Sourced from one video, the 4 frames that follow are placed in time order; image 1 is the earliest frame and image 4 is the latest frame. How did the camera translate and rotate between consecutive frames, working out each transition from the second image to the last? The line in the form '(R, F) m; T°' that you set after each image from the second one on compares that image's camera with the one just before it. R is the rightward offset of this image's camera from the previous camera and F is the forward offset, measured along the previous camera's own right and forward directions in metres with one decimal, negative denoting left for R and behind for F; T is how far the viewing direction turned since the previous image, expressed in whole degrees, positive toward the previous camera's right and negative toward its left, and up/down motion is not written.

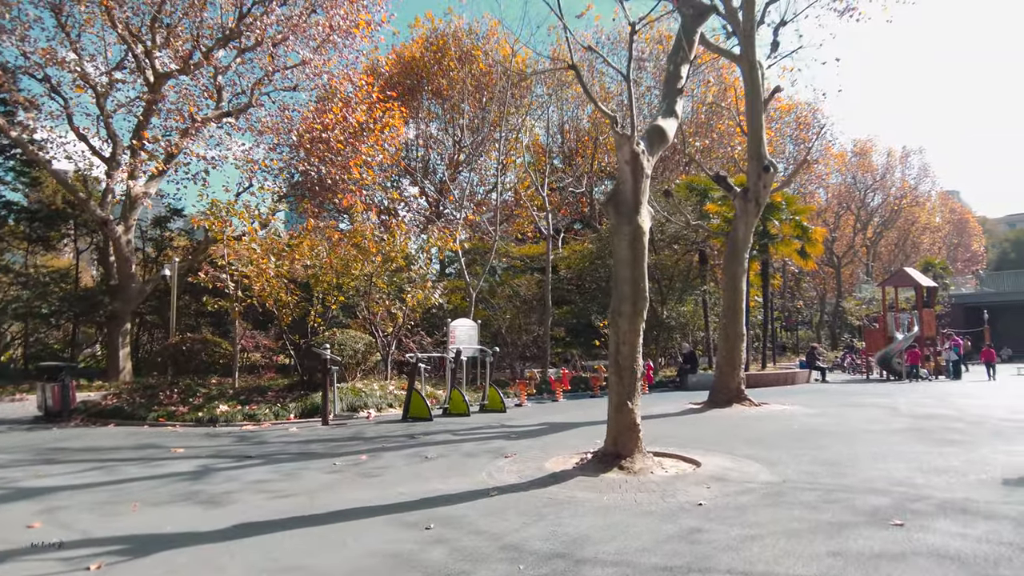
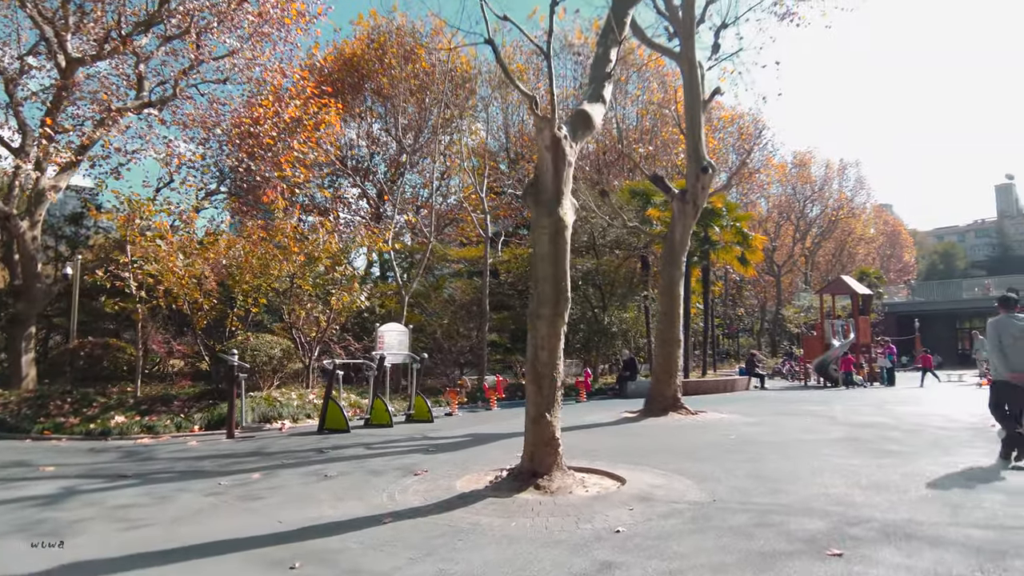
(+0.4, +0.7) m; +4°
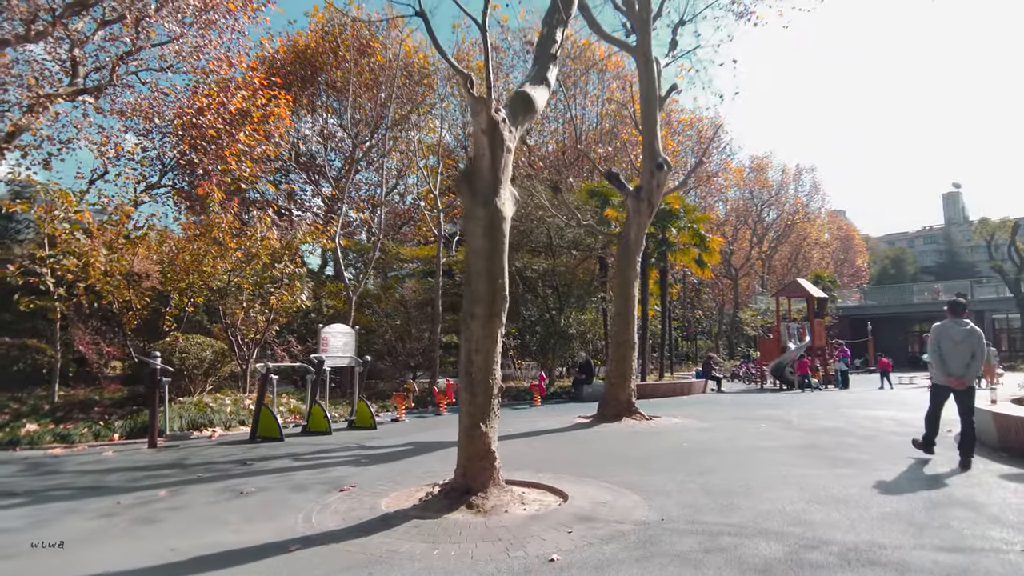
(+0.2, +0.6) m; +3°
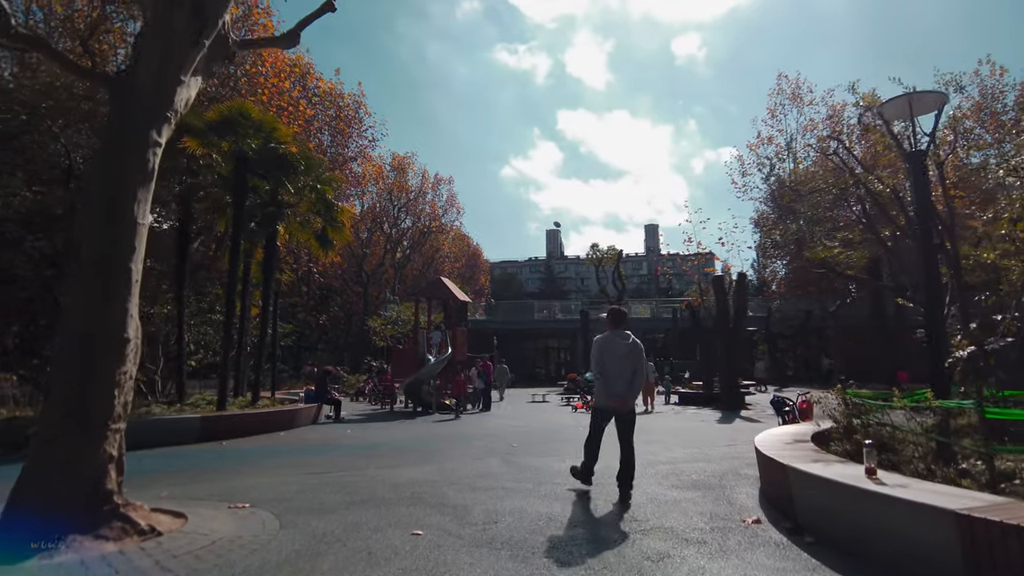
(+2.0, +6.4) m; +30°
